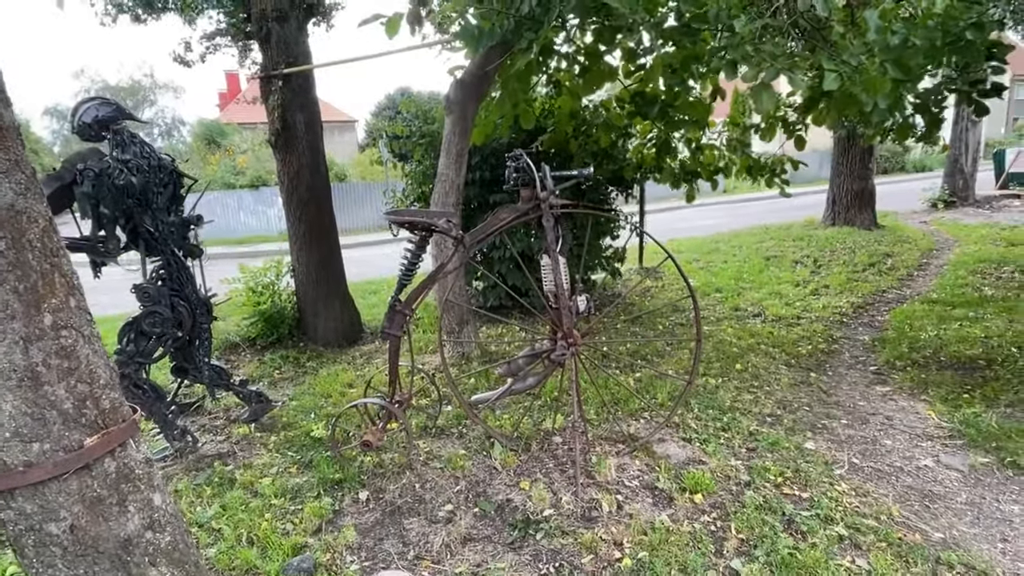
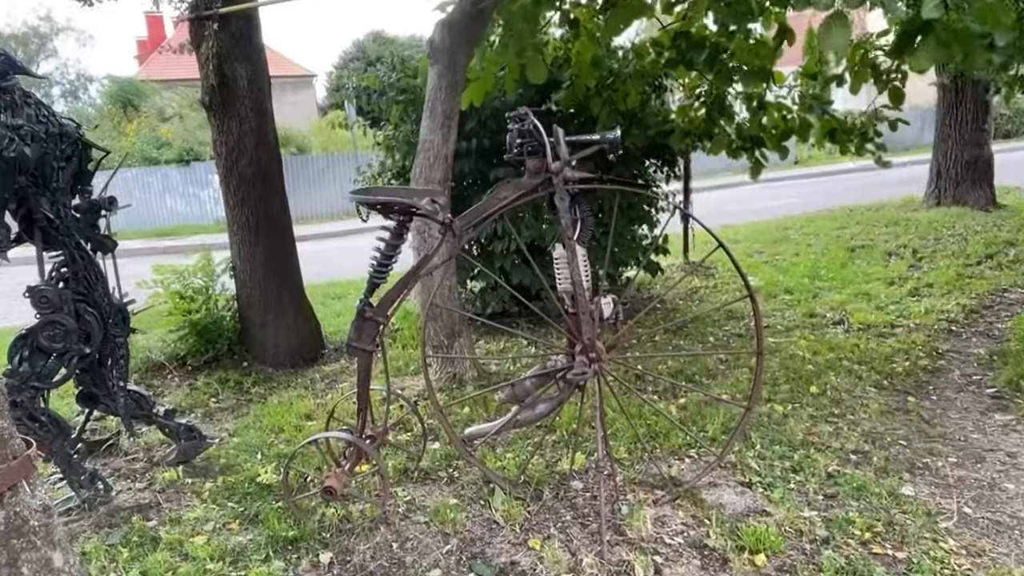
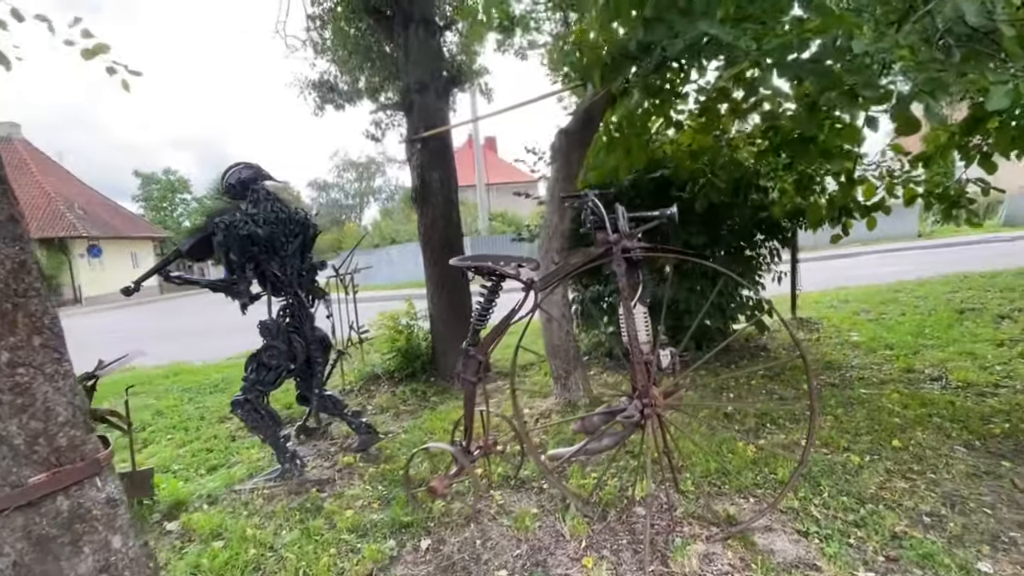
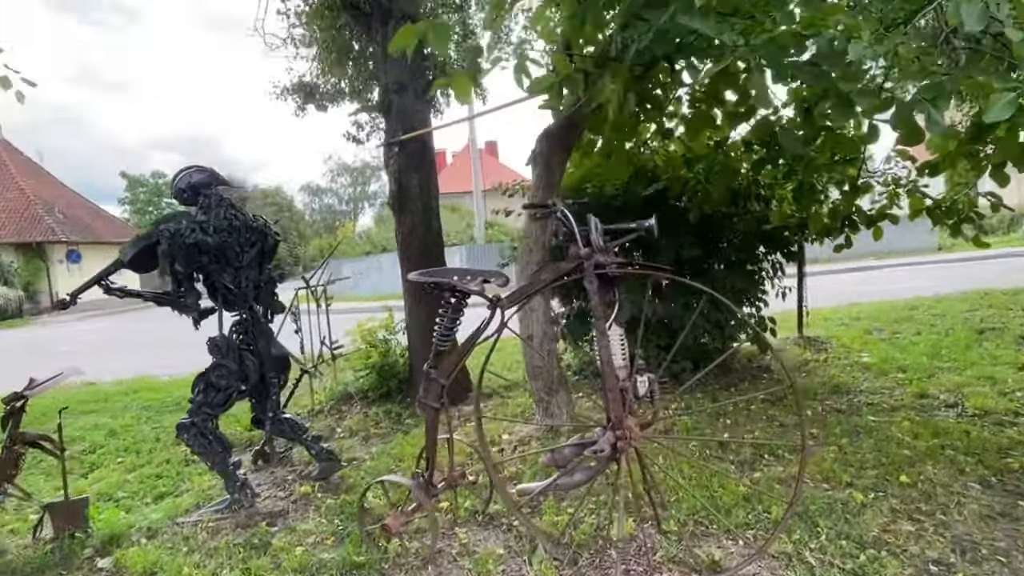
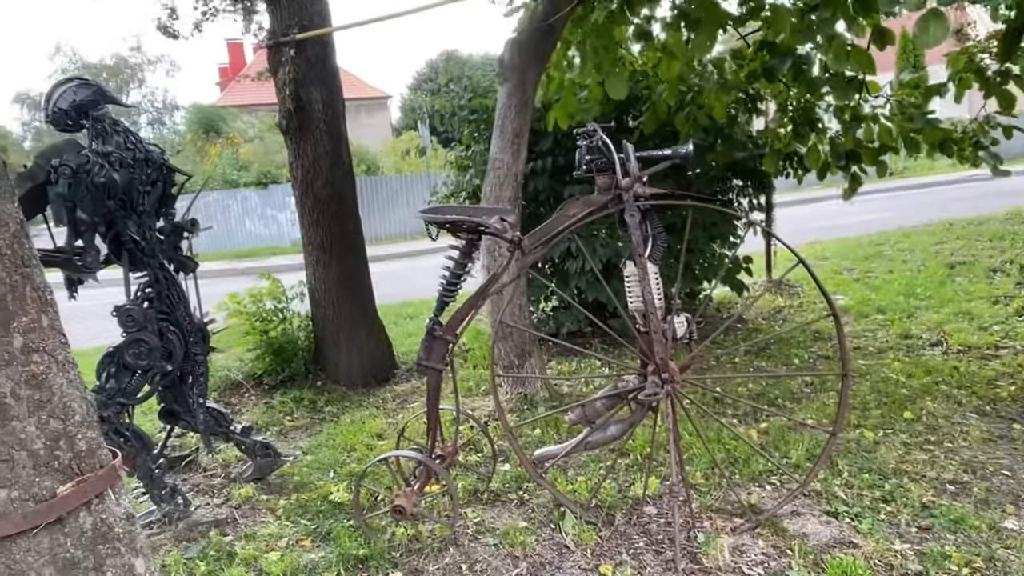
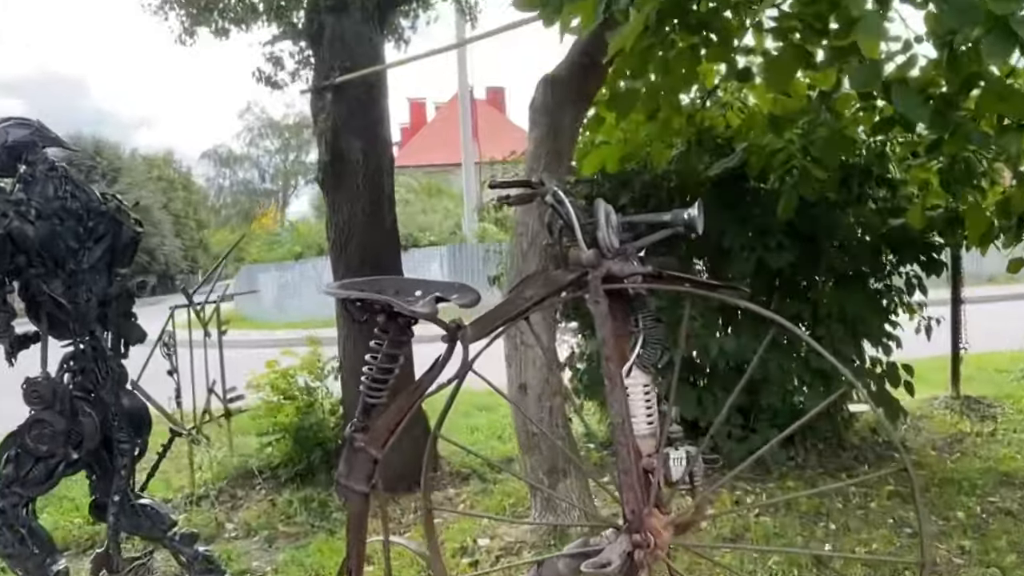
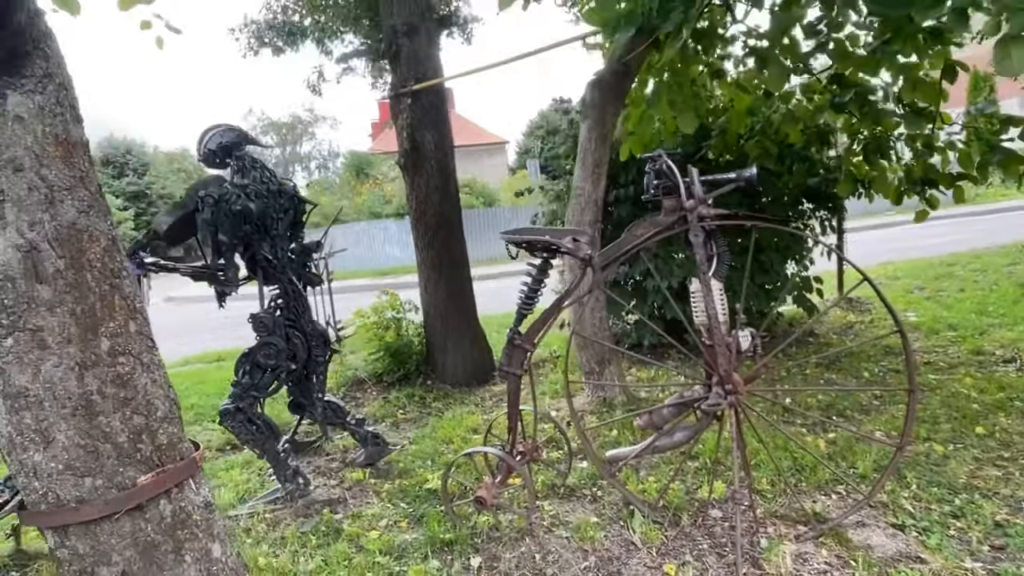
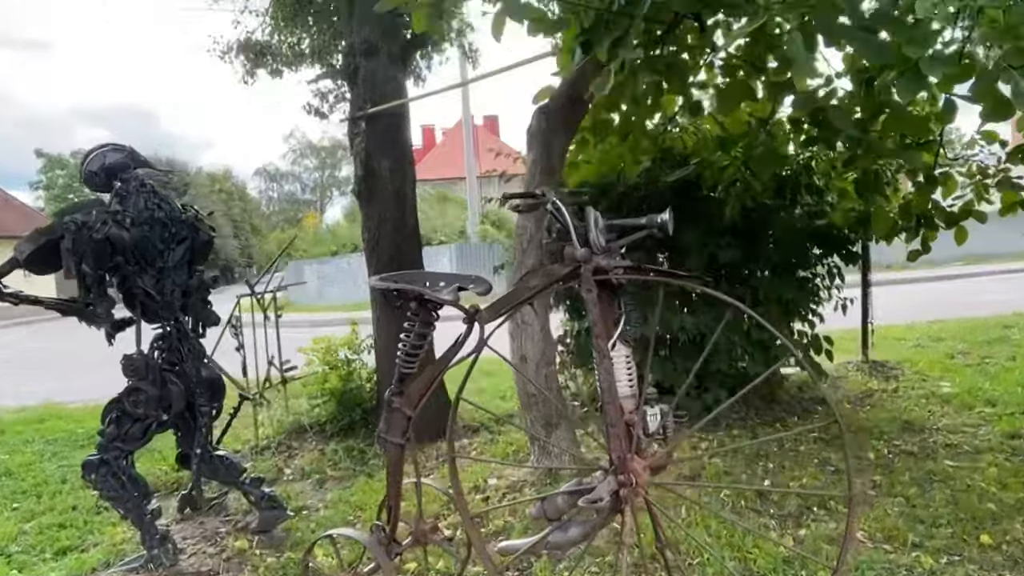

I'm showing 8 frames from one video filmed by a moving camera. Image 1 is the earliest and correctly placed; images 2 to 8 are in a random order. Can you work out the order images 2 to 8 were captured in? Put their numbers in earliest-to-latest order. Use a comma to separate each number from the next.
2, 5, 7, 3, 4, 8, 6
